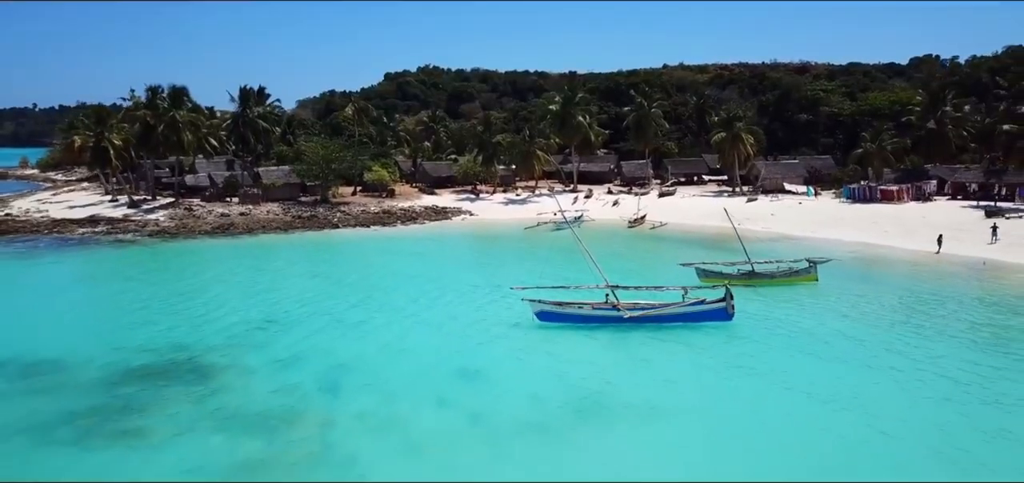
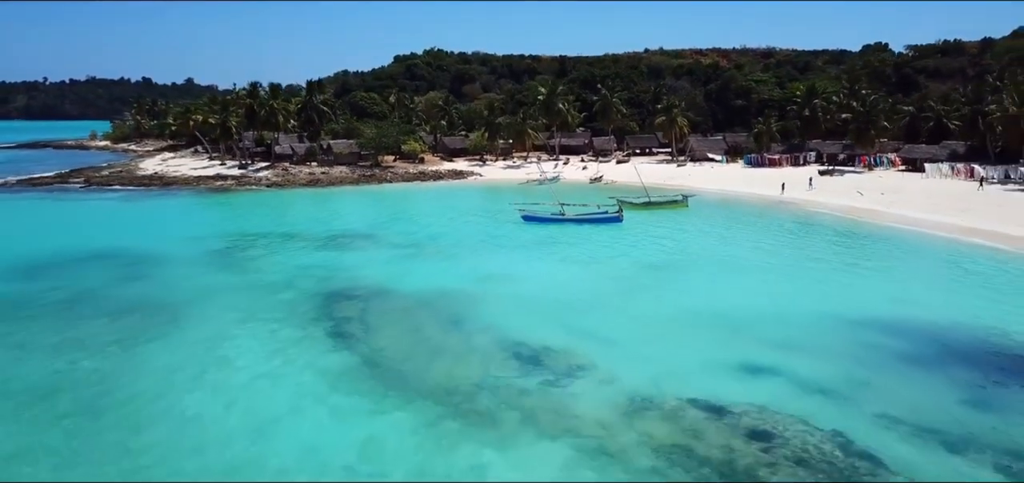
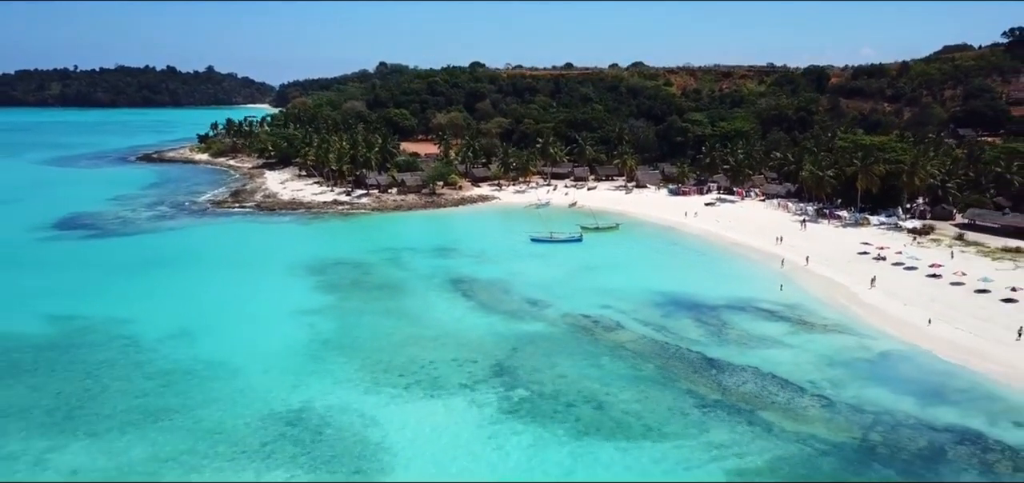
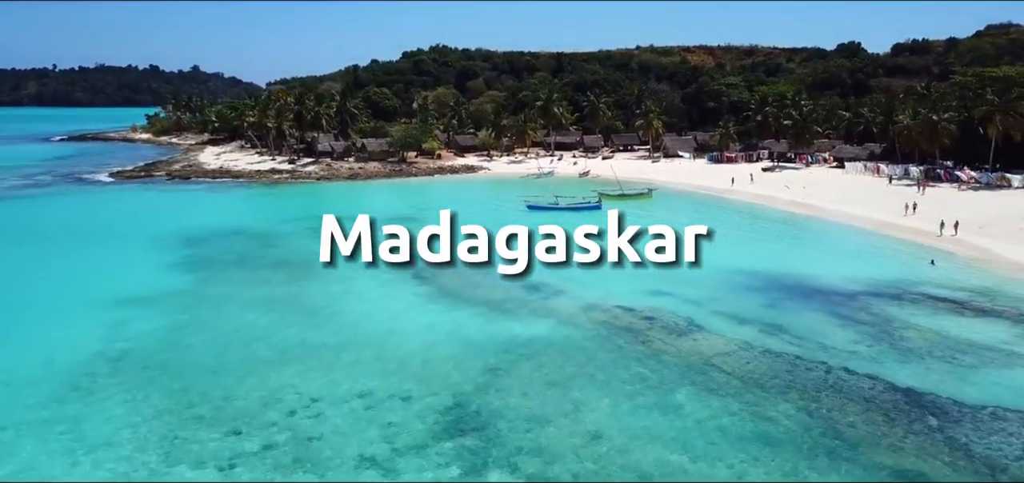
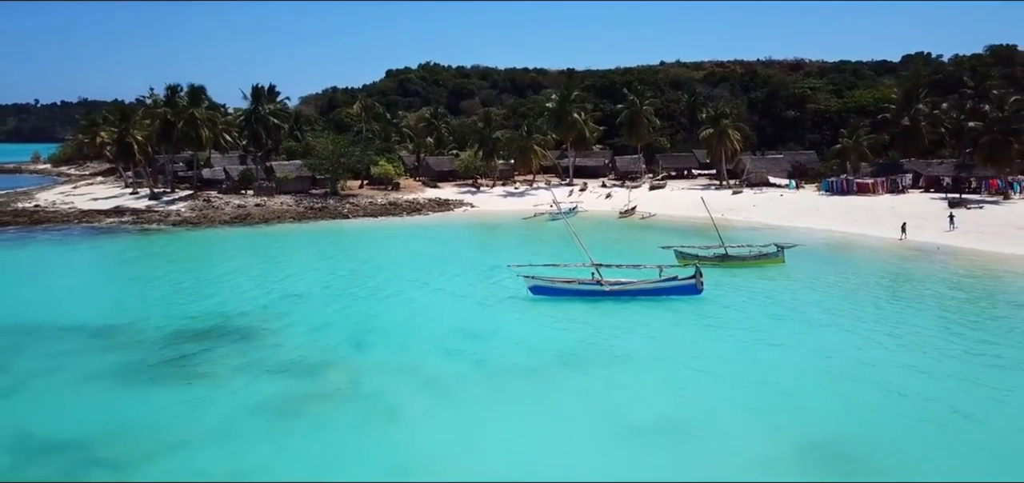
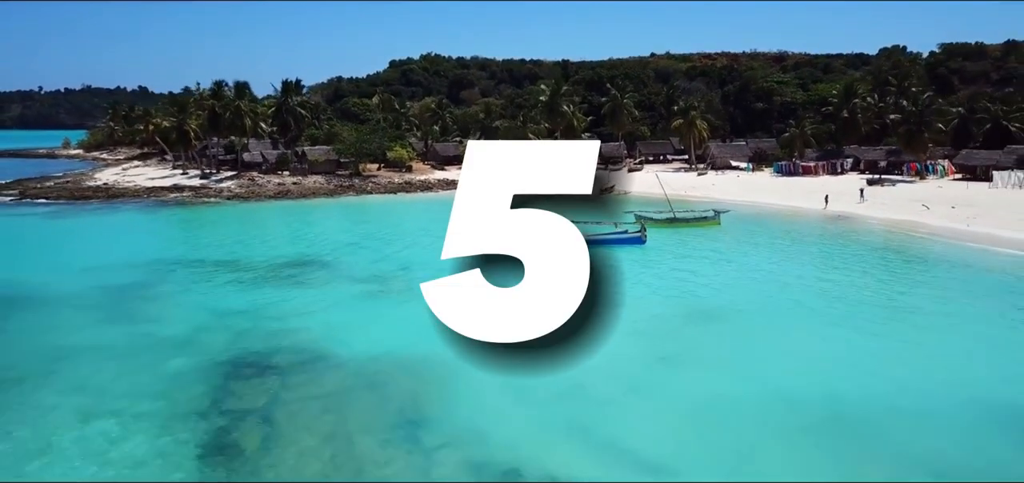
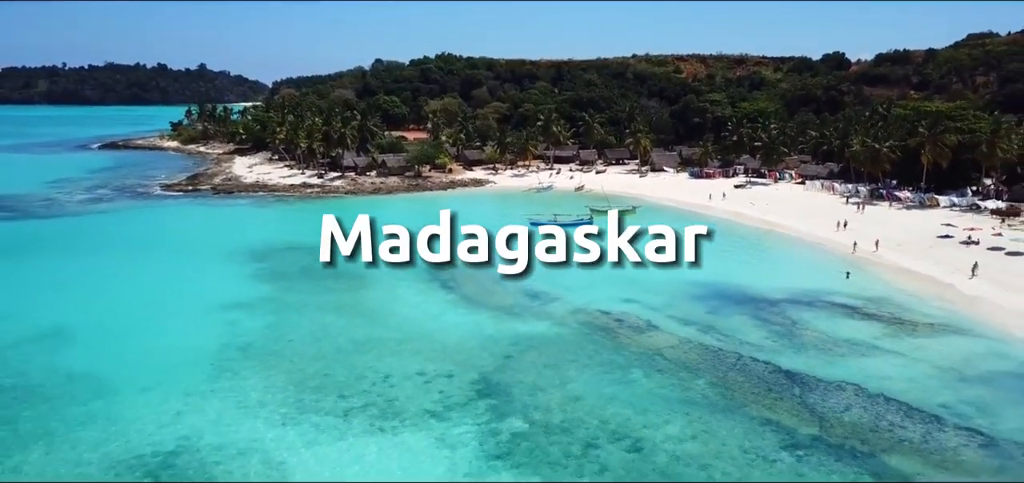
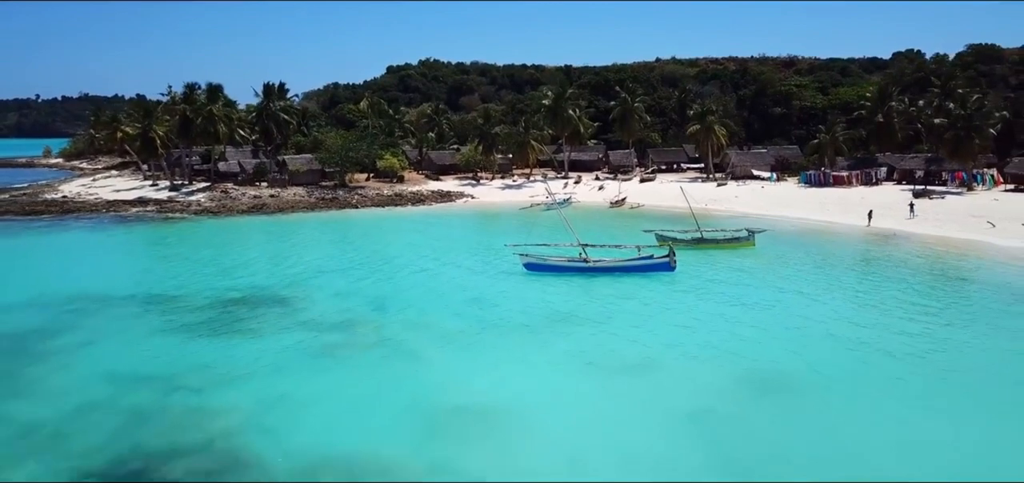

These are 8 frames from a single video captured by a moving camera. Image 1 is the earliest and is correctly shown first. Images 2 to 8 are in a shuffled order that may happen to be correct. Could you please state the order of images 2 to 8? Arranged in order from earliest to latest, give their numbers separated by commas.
5, 8, 6, 2, 4, 7, 3
